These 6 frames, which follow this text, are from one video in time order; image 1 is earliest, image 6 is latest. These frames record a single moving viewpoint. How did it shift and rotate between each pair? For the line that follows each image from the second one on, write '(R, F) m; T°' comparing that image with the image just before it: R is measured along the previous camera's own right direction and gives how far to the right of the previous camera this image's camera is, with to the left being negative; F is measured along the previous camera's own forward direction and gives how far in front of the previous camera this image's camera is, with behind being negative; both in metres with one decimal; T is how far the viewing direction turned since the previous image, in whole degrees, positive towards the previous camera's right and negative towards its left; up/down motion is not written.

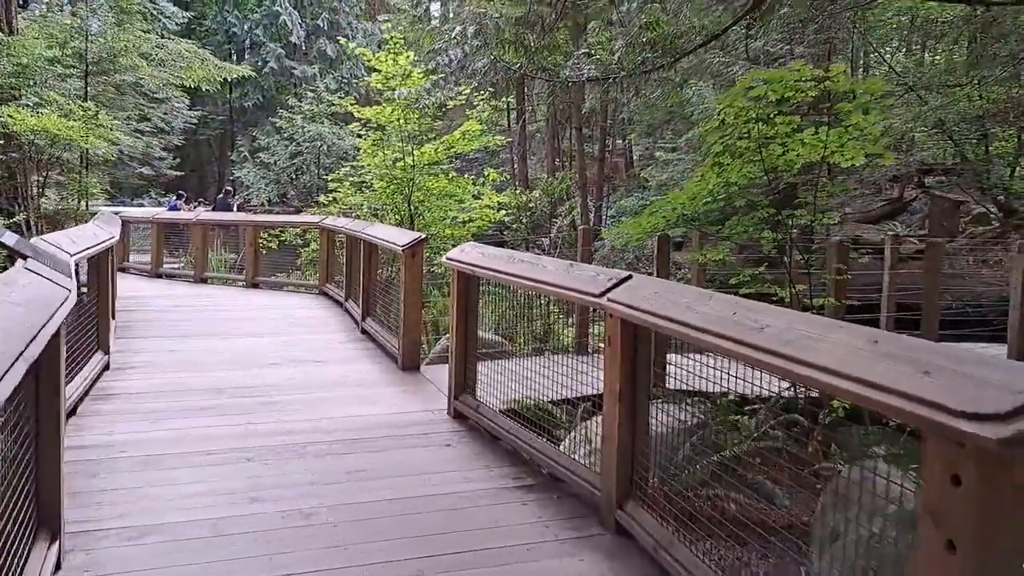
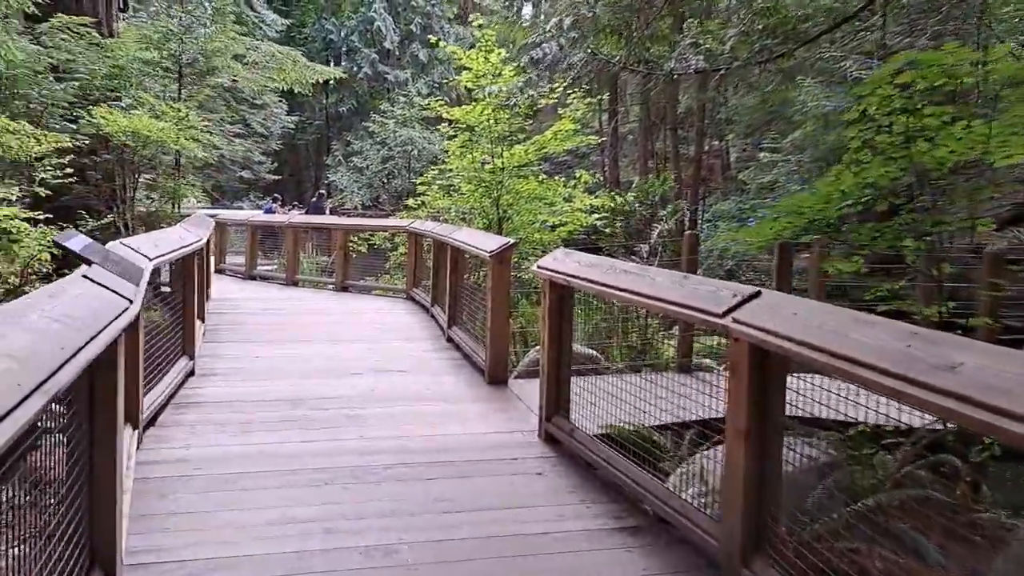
(-0.1, +0.3) m; -6°
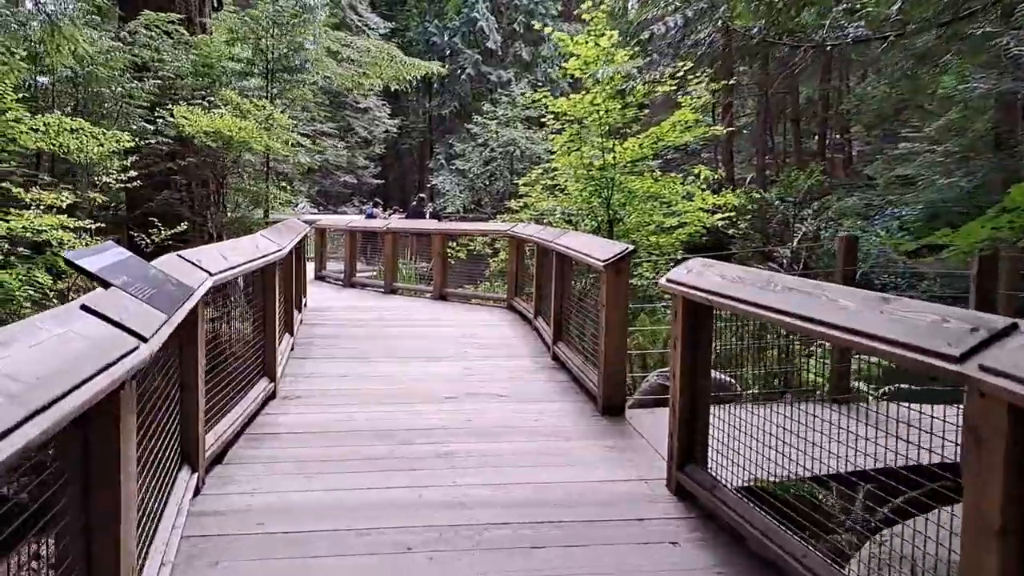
(-0.1, +0.6) m; -7°
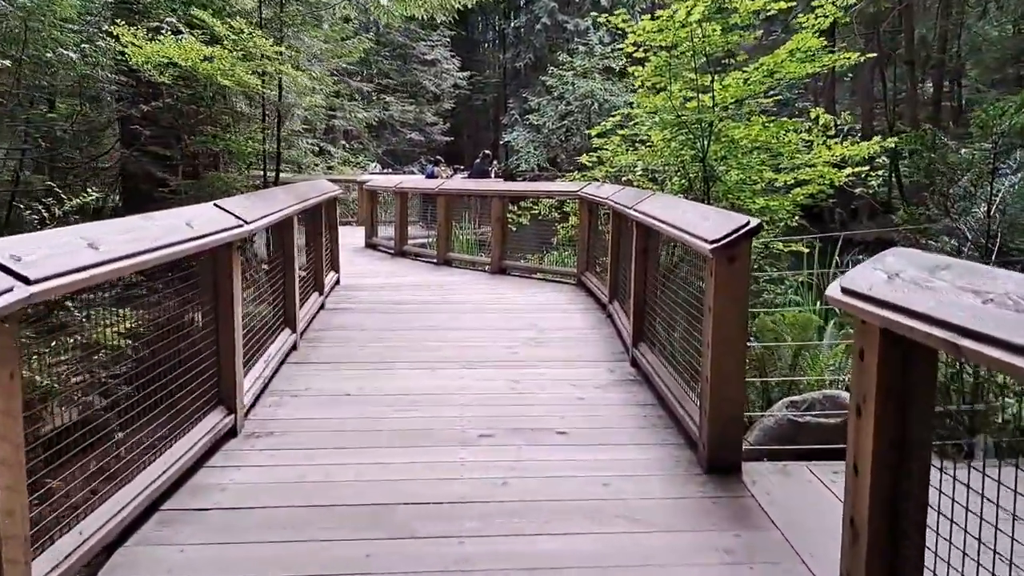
(+0.1, +1.3) m; -5°
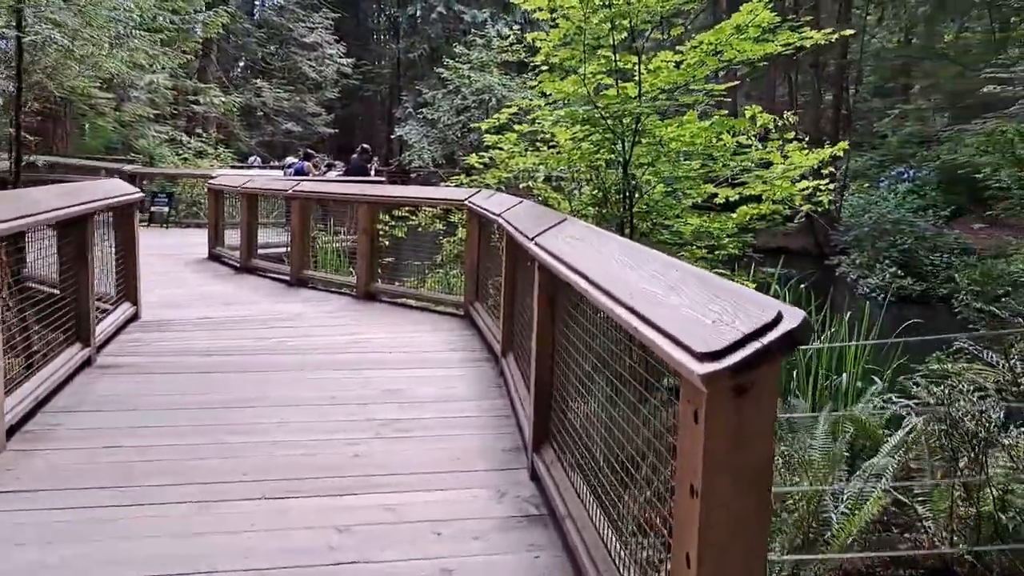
(+0.2, +1.5) m; +7°
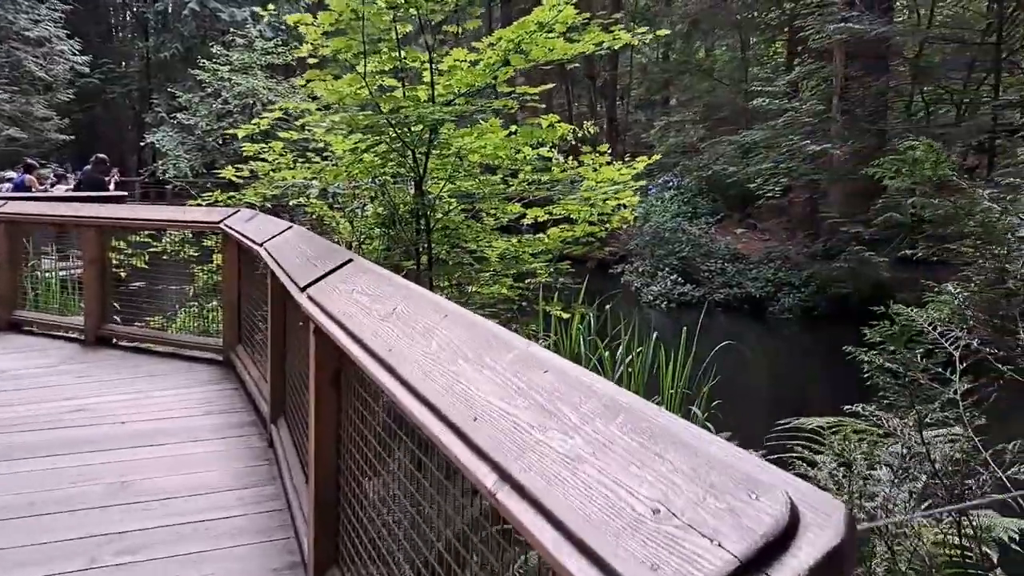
(0.0, +0.7) m; +15°
